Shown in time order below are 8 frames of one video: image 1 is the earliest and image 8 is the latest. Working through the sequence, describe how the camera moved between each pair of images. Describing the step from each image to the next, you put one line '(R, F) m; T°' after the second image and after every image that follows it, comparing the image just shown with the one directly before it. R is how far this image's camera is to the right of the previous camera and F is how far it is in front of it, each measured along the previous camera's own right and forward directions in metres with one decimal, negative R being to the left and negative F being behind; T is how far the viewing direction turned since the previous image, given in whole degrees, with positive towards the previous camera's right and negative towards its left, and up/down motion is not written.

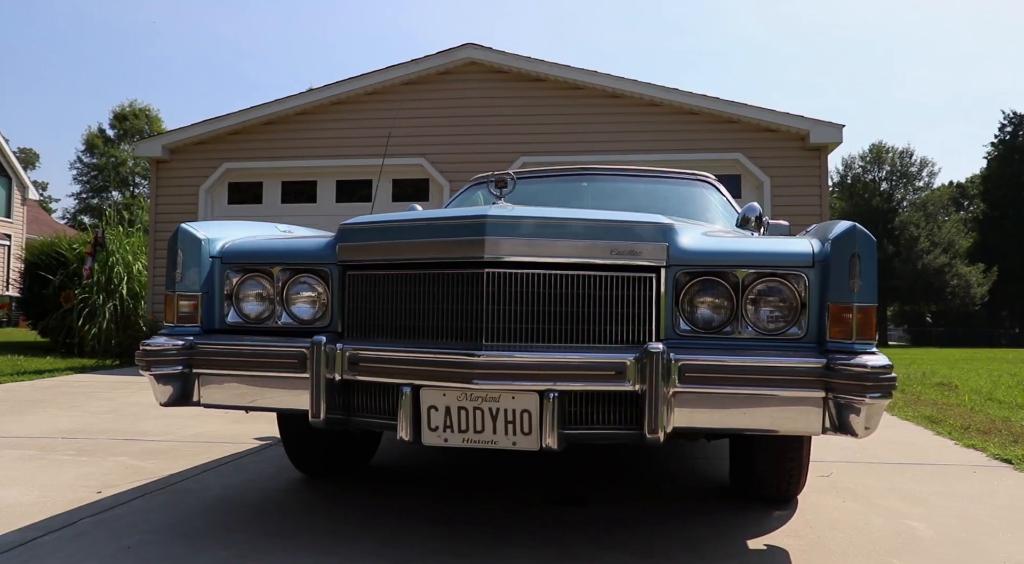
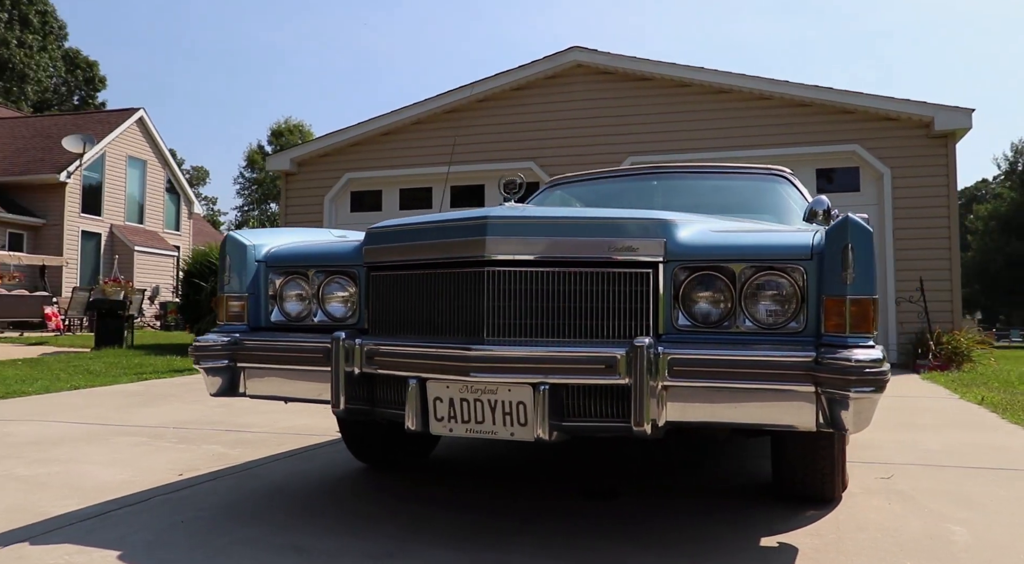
(+0.4, -0.1) m; -10°
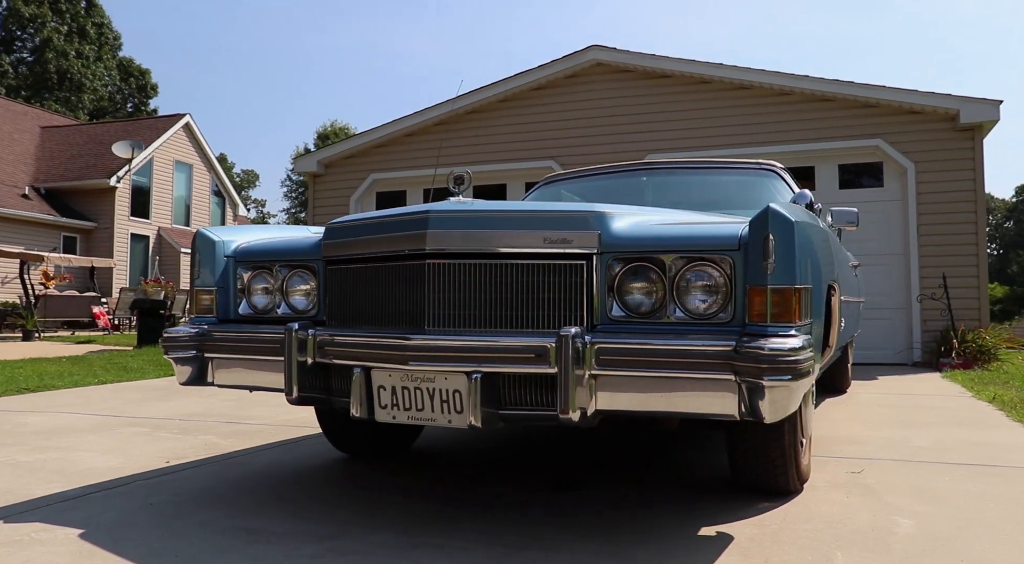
(+0.3, -0.1) m; -3°
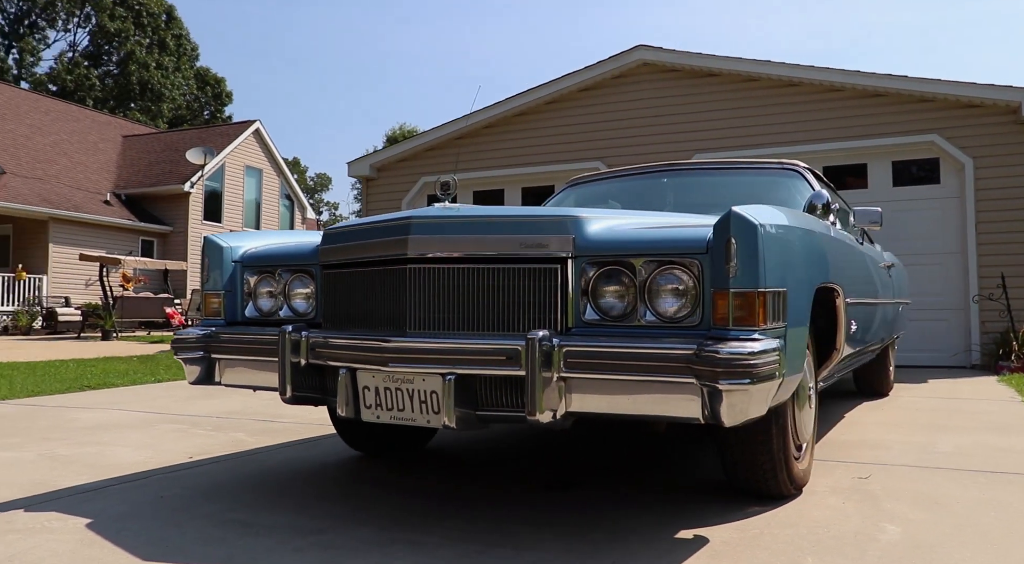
(+0.3, 0.0) m; -5°
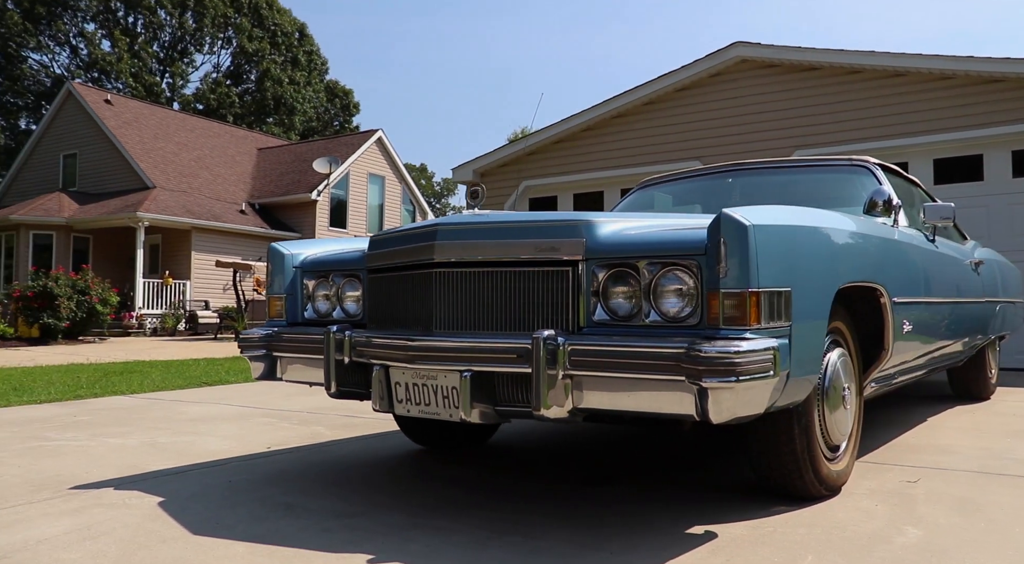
(+0.3, -0.1) m; -9°
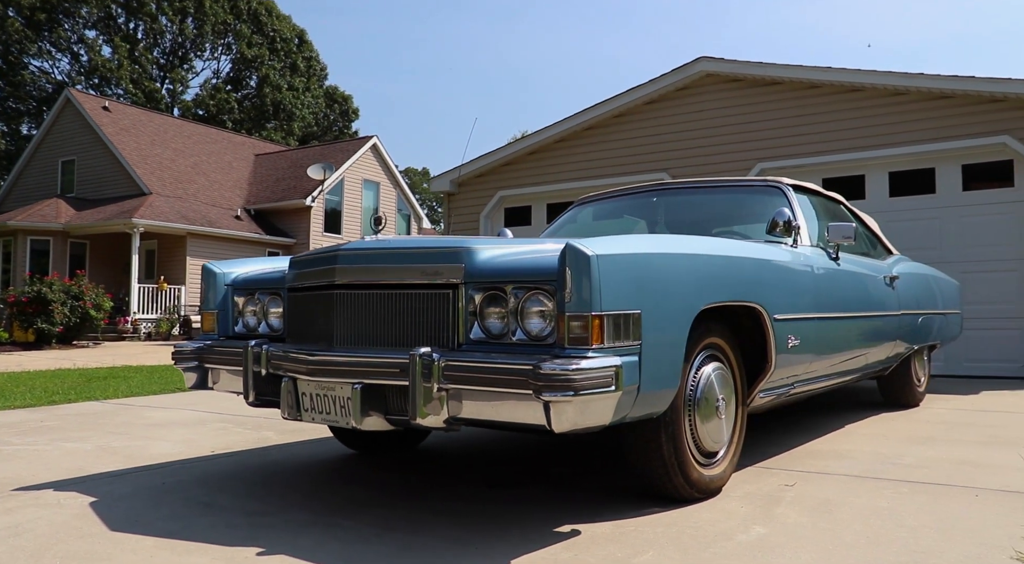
(+0.4, -0.3) m; 0°
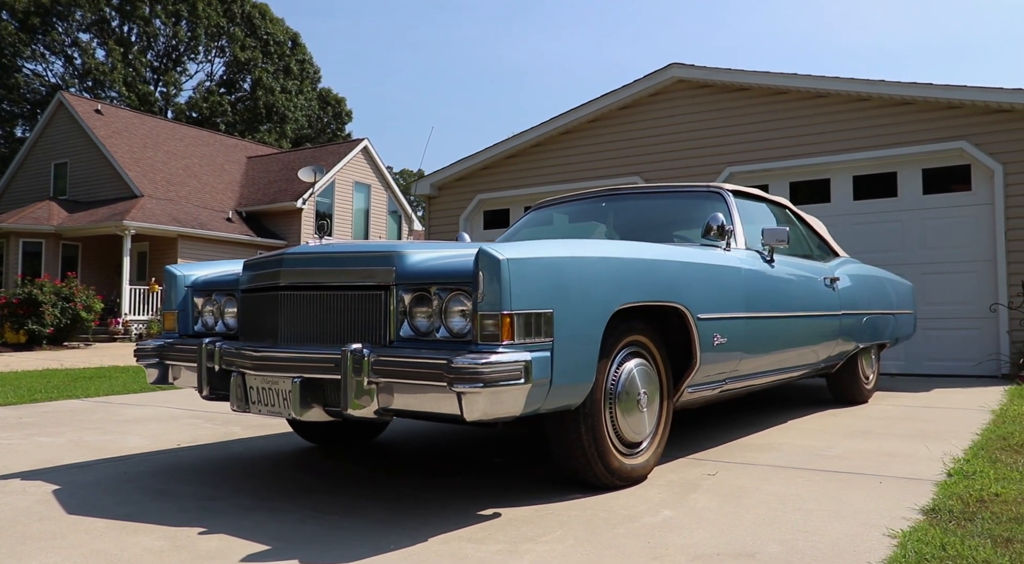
(+0.3, -0.2) m; 0°
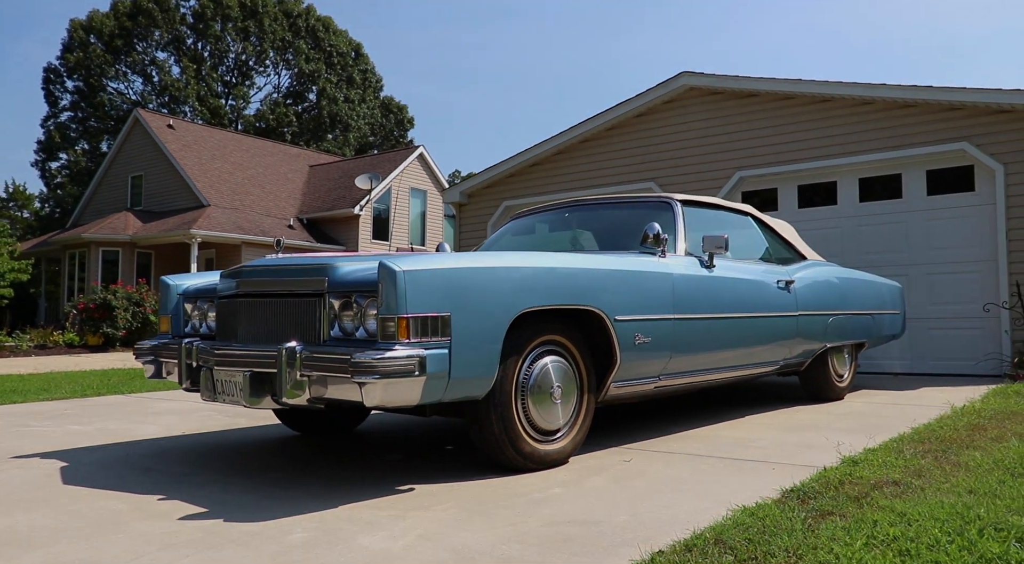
(+0.7, -0.4) m; -5°
